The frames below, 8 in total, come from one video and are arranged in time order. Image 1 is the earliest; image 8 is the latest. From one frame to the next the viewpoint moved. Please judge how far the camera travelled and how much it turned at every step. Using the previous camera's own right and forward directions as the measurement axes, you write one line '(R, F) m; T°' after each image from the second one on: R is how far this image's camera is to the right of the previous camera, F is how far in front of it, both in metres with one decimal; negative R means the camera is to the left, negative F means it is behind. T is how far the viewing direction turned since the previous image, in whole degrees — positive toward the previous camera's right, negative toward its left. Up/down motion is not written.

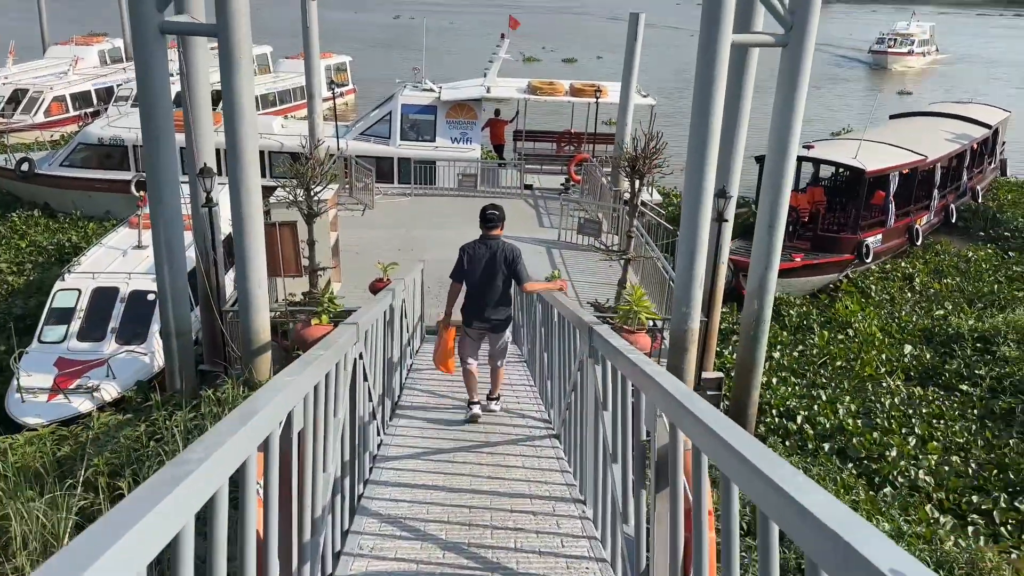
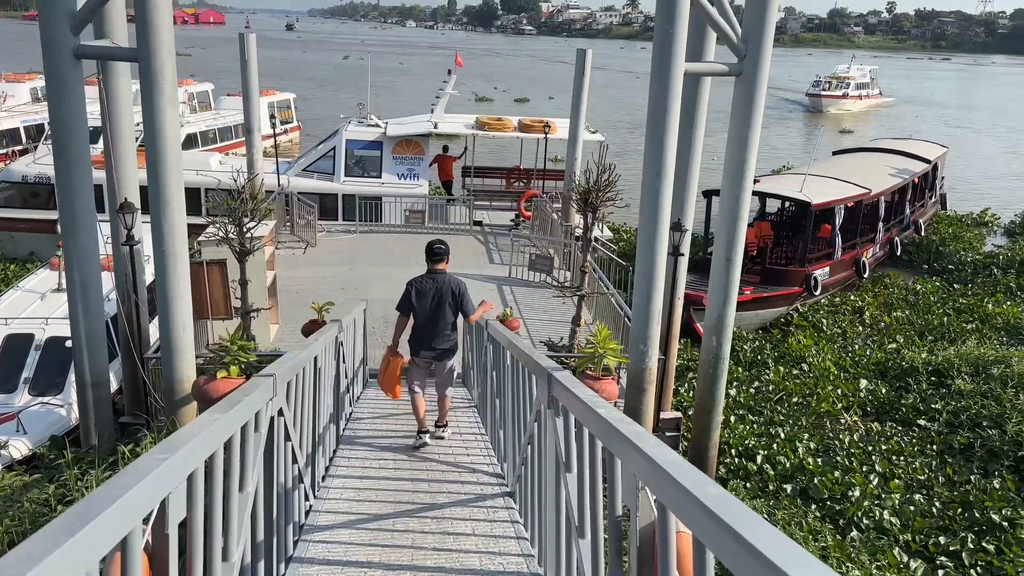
(0.0, +0.5) m; +4°
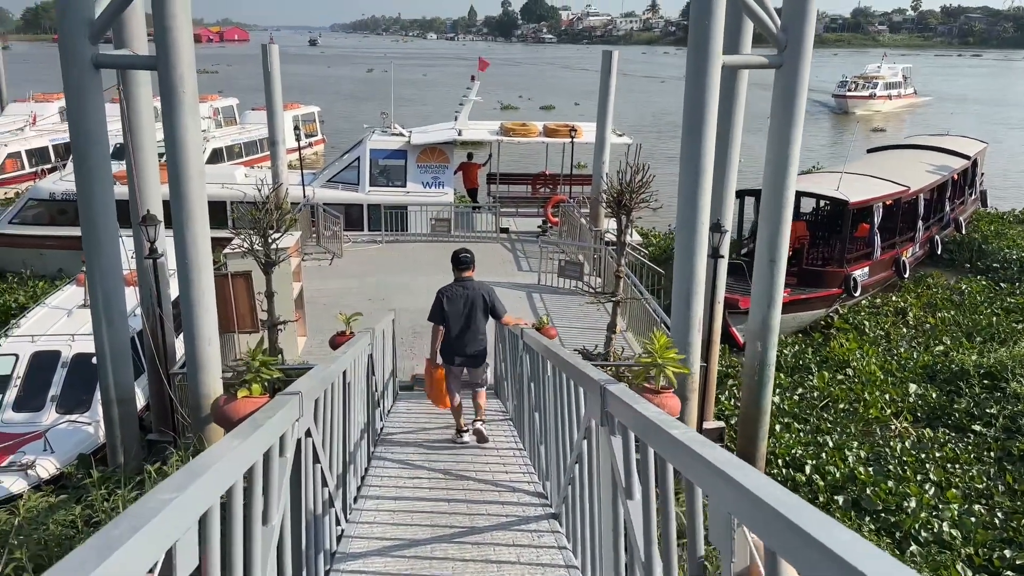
(-0.1, +0.3) m; -2°
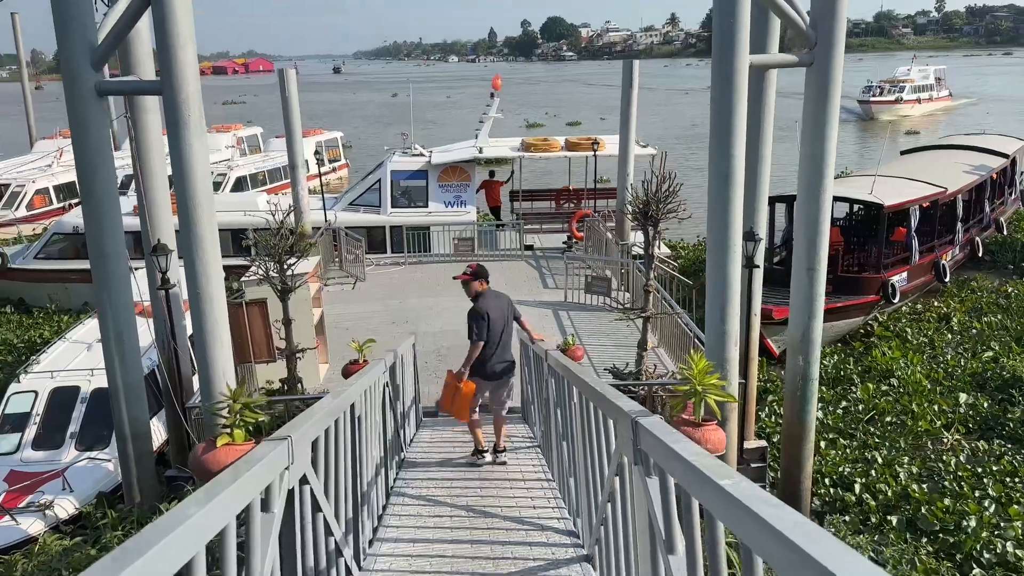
(0.0, +0.4) m; -2°
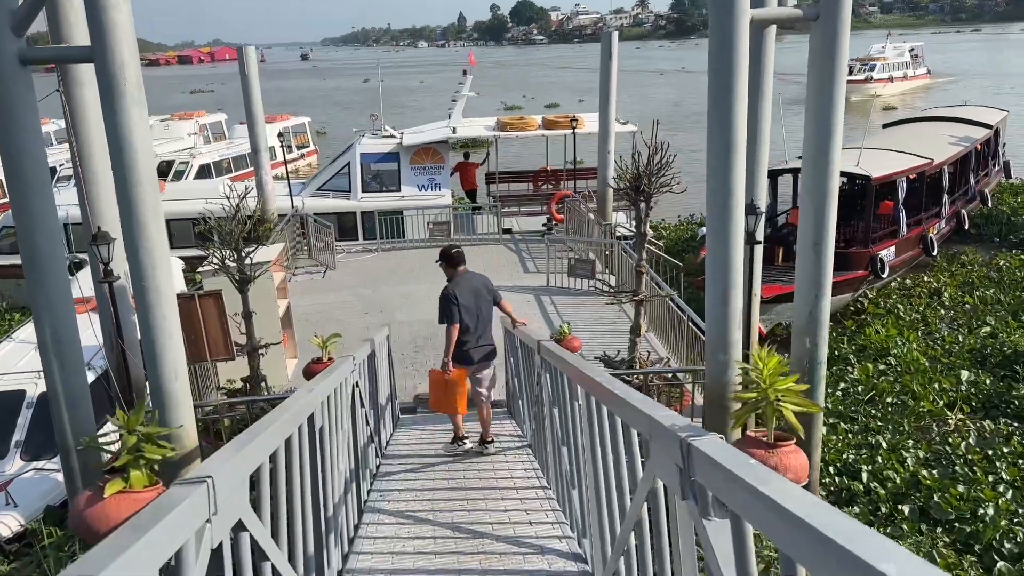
(-0.1, +0.7) m; +2°
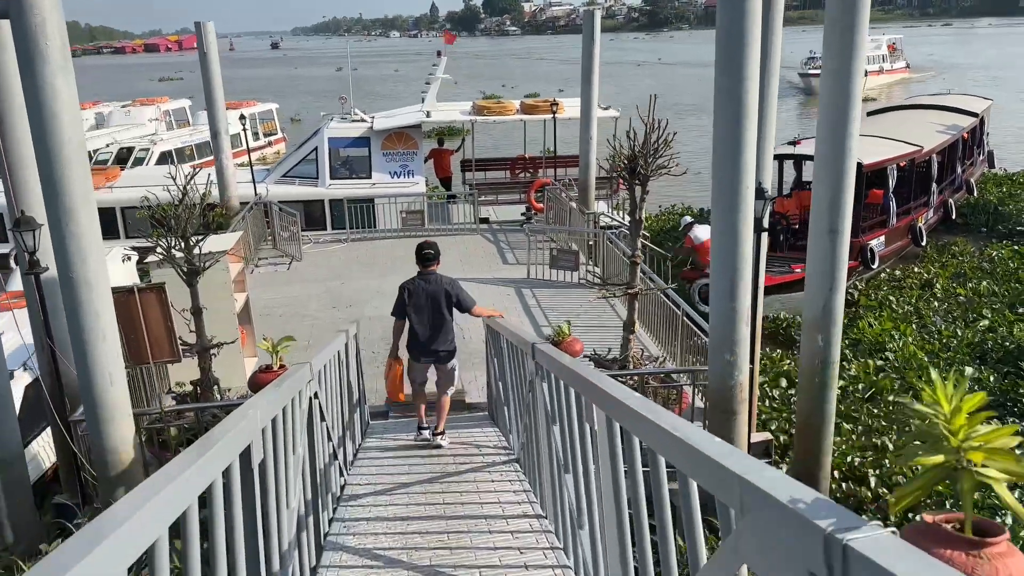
(-0.1, +0.8) m; +2°
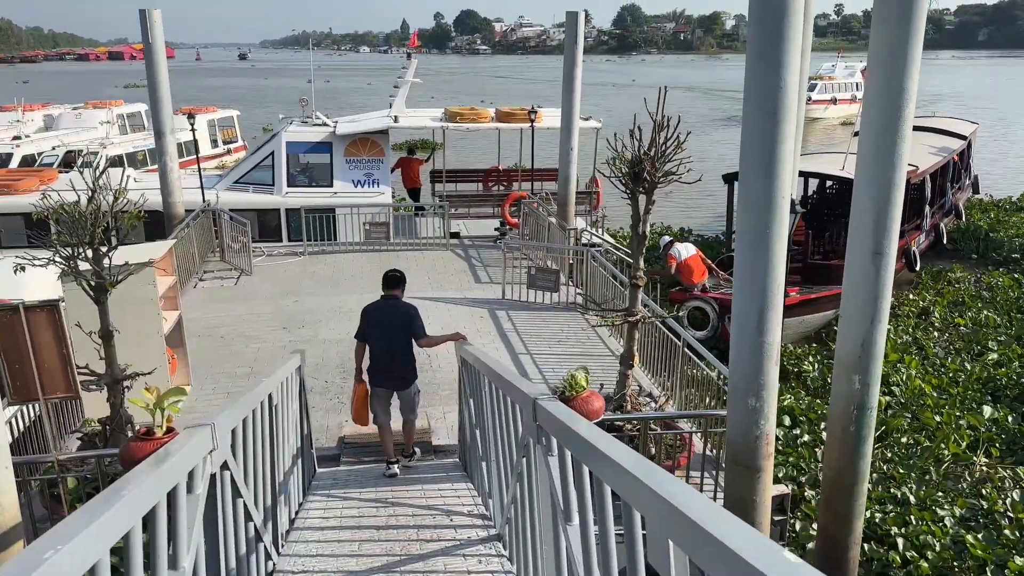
(-0.1, +1.2) m; +2°
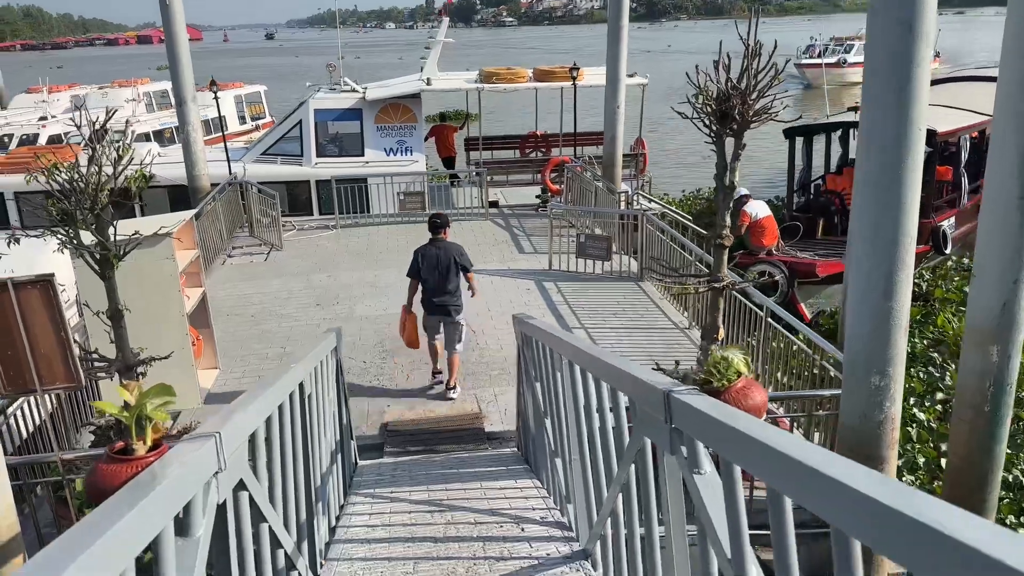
(-0.2, +0.8) m; -2°
